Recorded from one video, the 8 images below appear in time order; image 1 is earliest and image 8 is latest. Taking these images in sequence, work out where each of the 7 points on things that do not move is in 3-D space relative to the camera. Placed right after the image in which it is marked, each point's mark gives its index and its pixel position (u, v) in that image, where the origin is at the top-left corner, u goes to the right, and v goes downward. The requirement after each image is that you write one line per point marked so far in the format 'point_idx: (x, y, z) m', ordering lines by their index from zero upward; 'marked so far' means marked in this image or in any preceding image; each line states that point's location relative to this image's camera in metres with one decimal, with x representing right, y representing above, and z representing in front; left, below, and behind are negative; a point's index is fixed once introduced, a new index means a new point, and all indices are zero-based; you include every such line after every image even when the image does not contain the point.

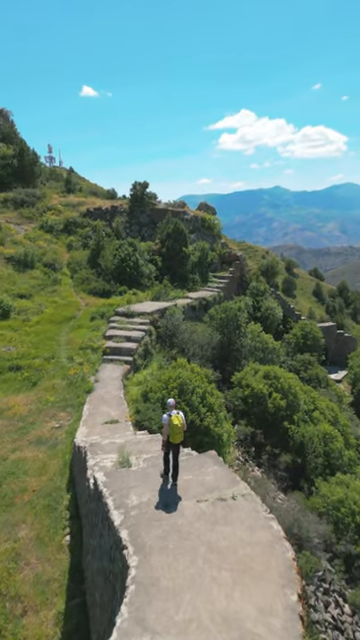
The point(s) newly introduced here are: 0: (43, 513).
0: (-2.2, -3.2, +5.7) m
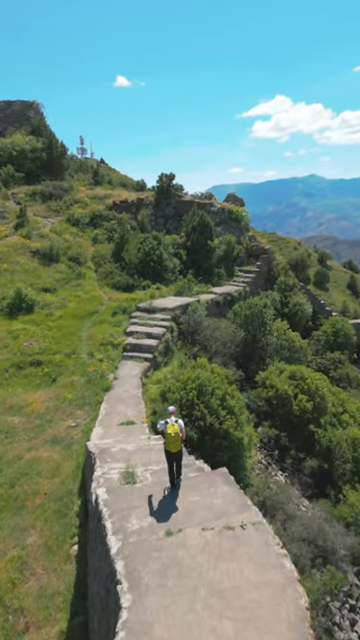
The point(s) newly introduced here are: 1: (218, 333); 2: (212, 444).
0: (-2.0, -3.2, +5.6) m
1: (+1.5, -0.5, +14.1) m
2: (+0.8, -3.1, +8.8) m
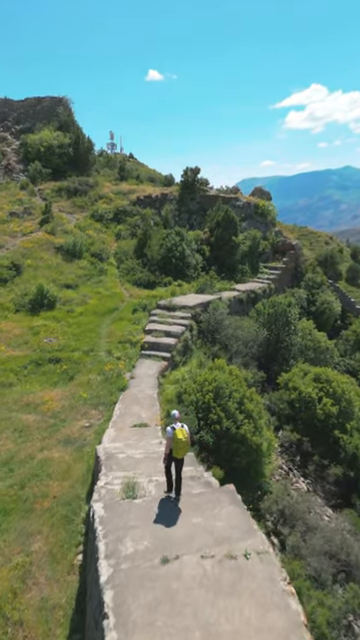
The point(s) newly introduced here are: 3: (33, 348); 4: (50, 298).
0: (-1.9, -3.2, +5.5) m
1: (+2.3, -0.5, +13.6) m
2: (+1.2, -3.1, +8.4) m
3: (-4.8, -0.9, +11.5) m
4: (-5.1, +0.9, +13.9) m
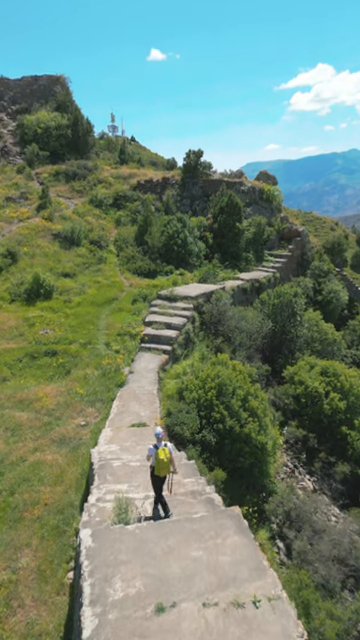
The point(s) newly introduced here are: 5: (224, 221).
0: (-1.9, -3.2, +5.1) m
1: (+2.3, -0.1, +13.1) m
2: (+1.2, -2.9, +8.0) m
3: (-4.7, -0.7, +11.0) m
4: (-5.1, +1.2, +13.4) m
5: (+2.4, +5.4, +19.3) m
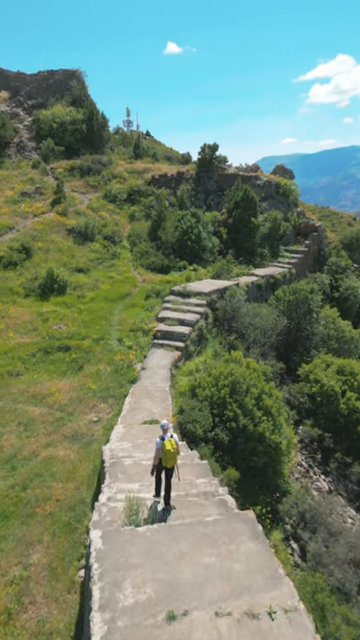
0: (-1.7, -3.1, +5.1) m
1: (+2.8, 0.0, +12.9) m
2: (+1.4, -2.9, +7.9) m
3: (-4.3, -0.5, +11.0) m
4: (-4.5, +1.4, +13.4) m
5: (+3.2, +5.6, +19.1) m
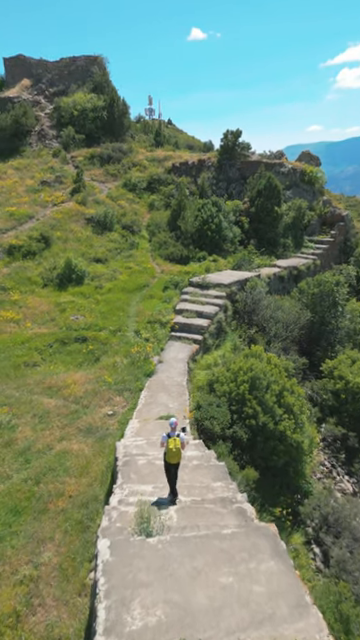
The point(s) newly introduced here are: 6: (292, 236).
0: (-1.5, -3.0, +5.0) m
1: (+3.5, +0.2, +12.4) m
2: (+1.8, -2.7, +7.6) m
3: (-3.8, -0.2, +11.0) m
4: (-3.8, +1.8, +13.3) m
5: (+4.3, +6.0, +18.4) m
6: (+5.9, +4.5, +18.8) m
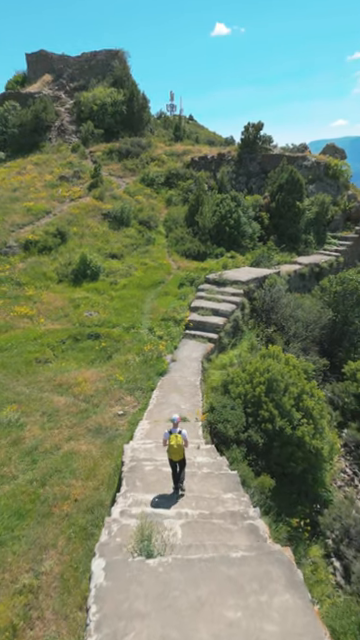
0: (-1.4, -2.9, +4.7) m
1: (+4.0, +0.3, +11.9) m
2: (+2.0, -2.7, +7.1) m
3: (-3.3, -0.1, +10.8) m
4: (-3.2, +1.9, +13.2) m
5: (+5.2, +6.1, +17.8) m
6: (+6.9, +4.5, +18.1) m
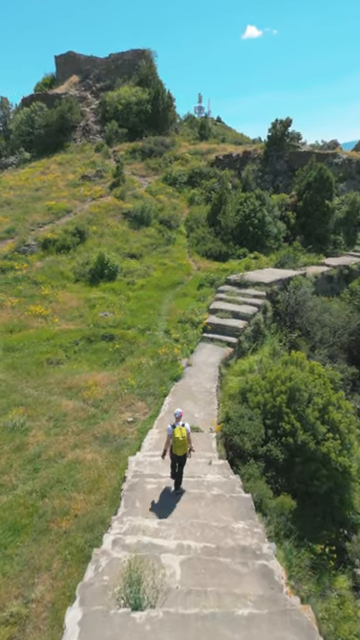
0: (-1.3, -3.0, +4.3) m
1: (+4.6, +0.1, +11.1) m
2: (+2.3, -2.8, +6.5) m
3: (-2.8, -0.1, +10.5) m
4: (-2.5, +1.9, +12.9) m
5: (+6.2, +5.8, +16.9) m
6: (+7.9, +4.3, +17.2) m
